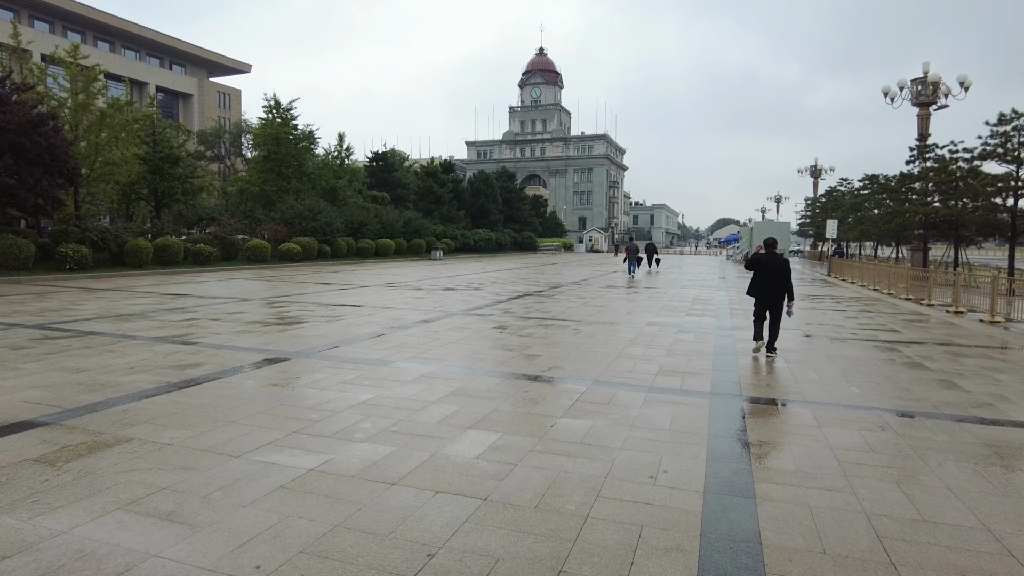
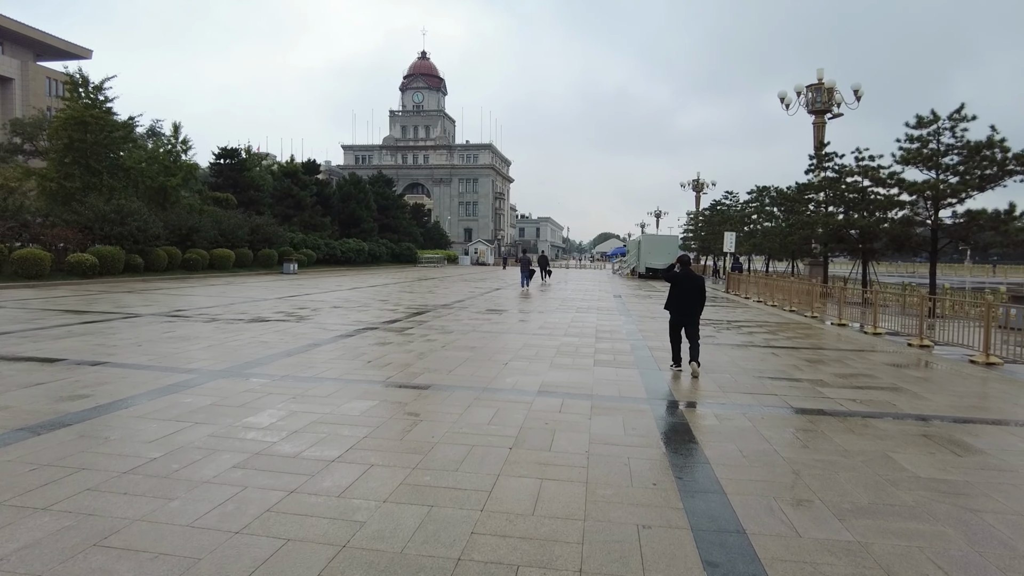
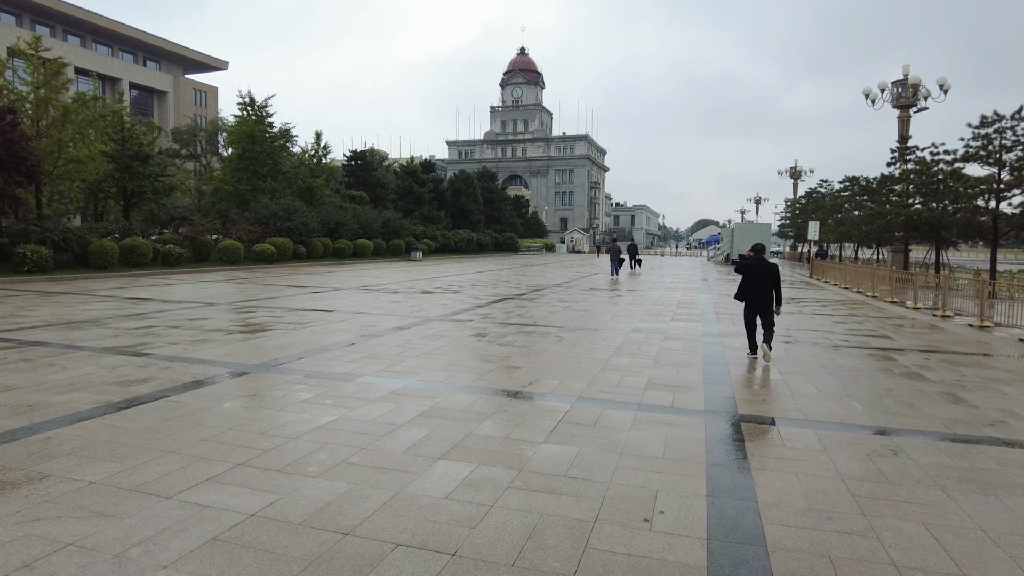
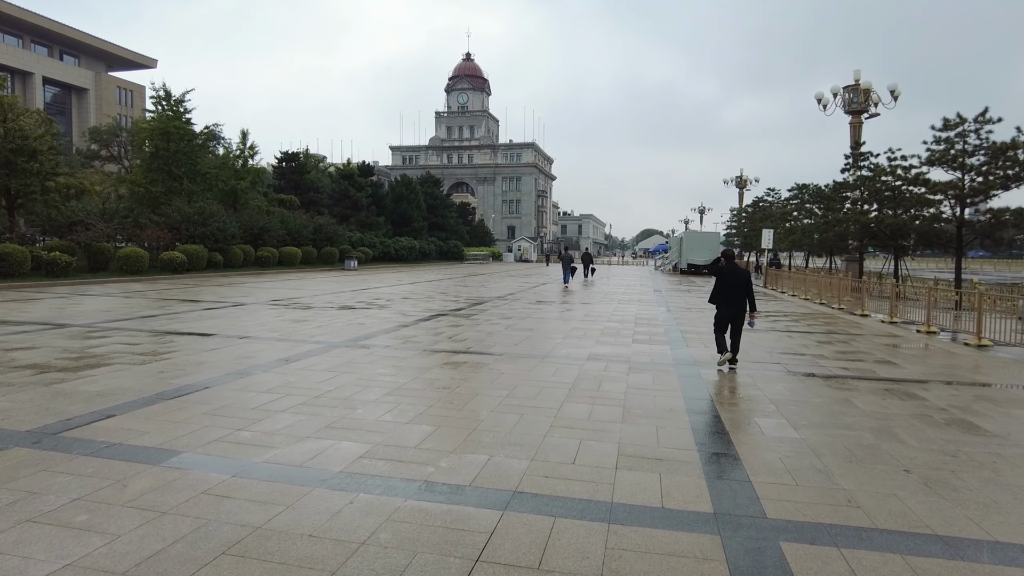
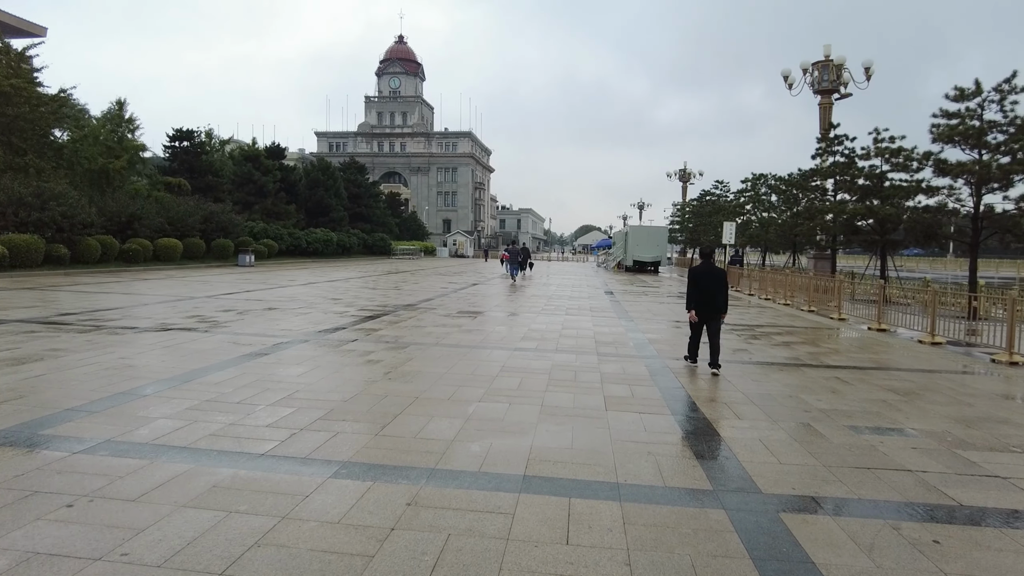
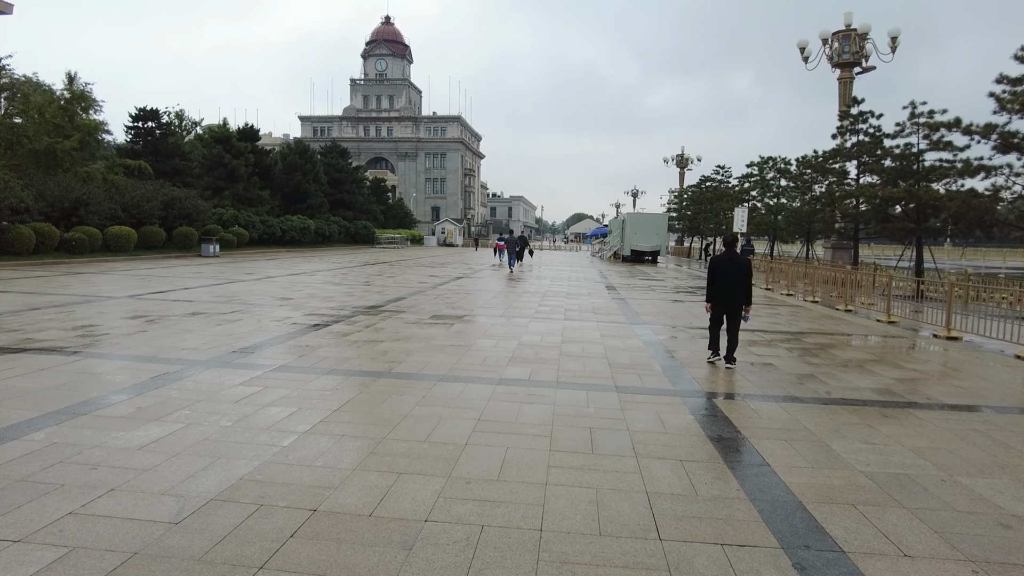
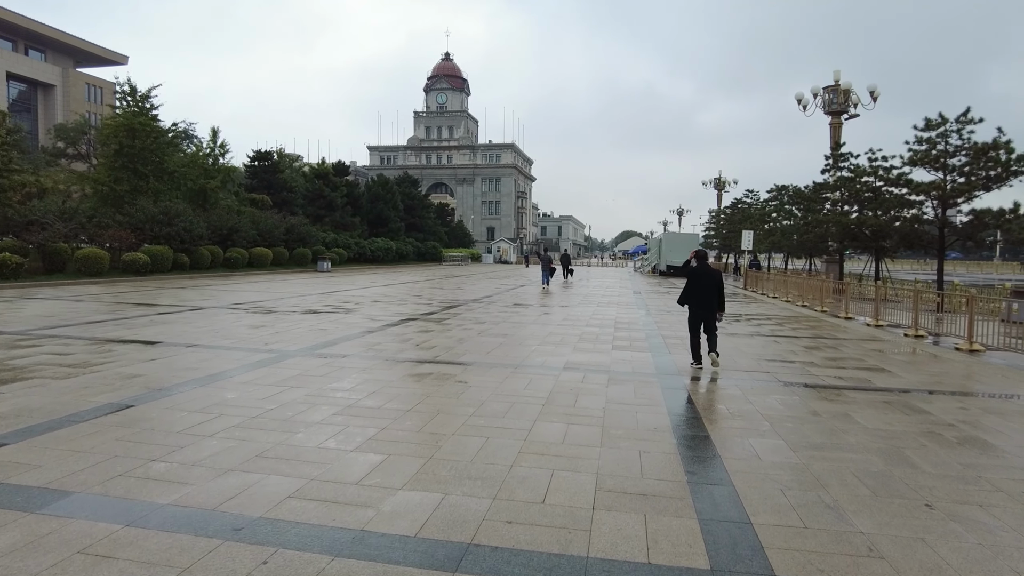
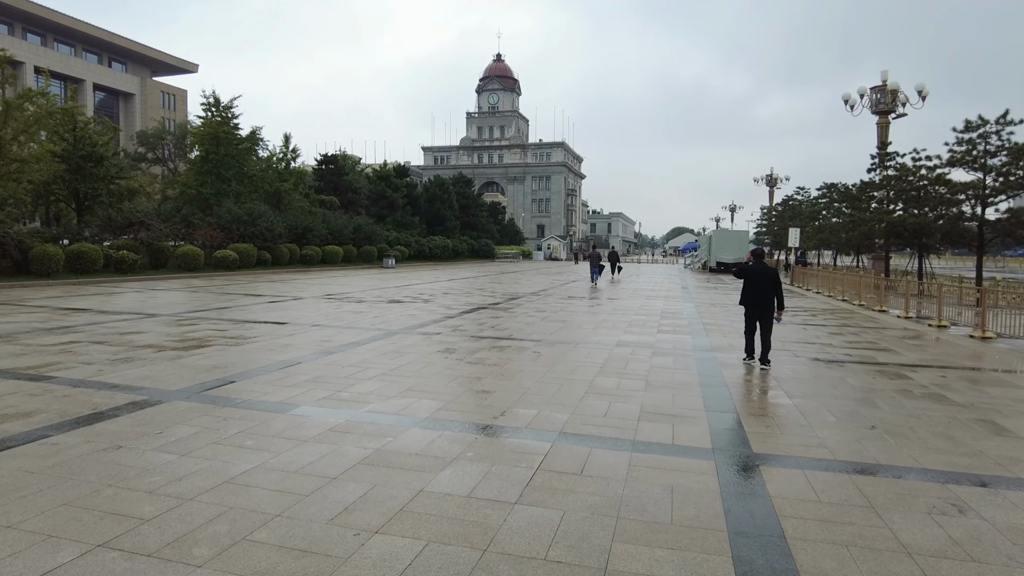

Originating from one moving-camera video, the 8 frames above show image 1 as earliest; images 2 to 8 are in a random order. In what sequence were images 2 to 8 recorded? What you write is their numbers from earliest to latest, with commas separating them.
3, 8, 4, 7, 2, 5, 6
